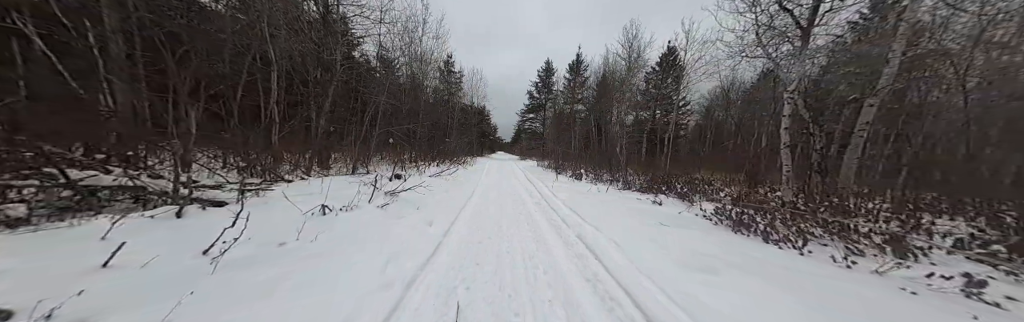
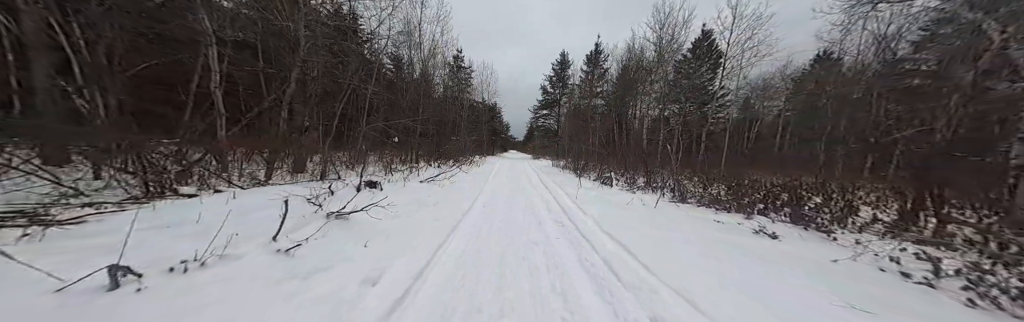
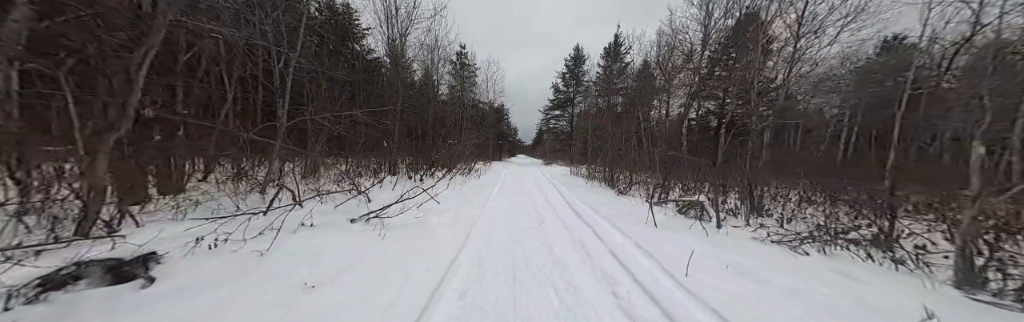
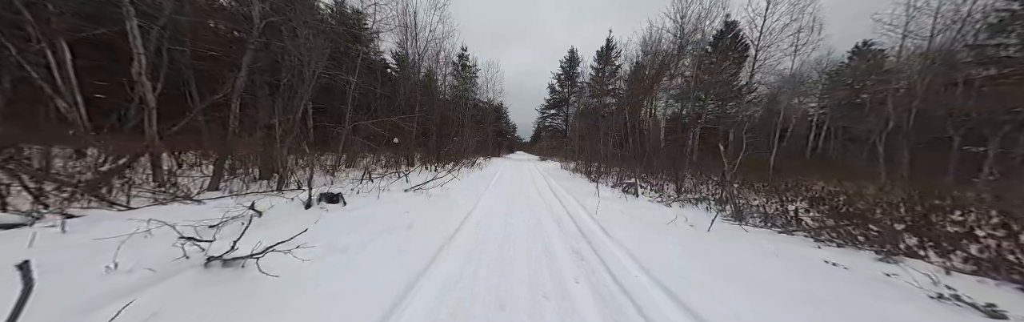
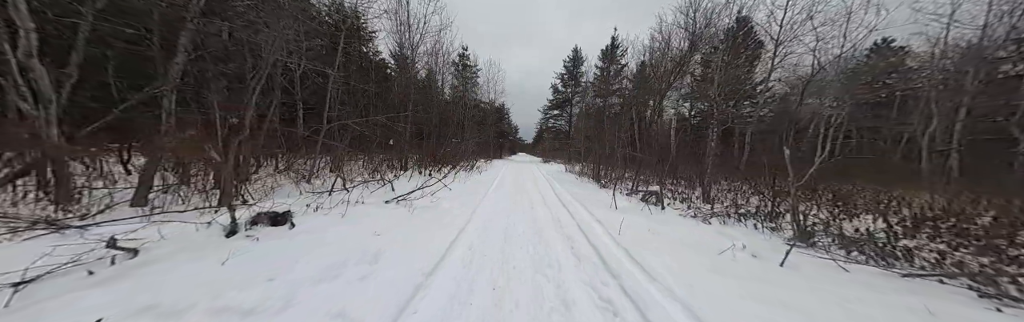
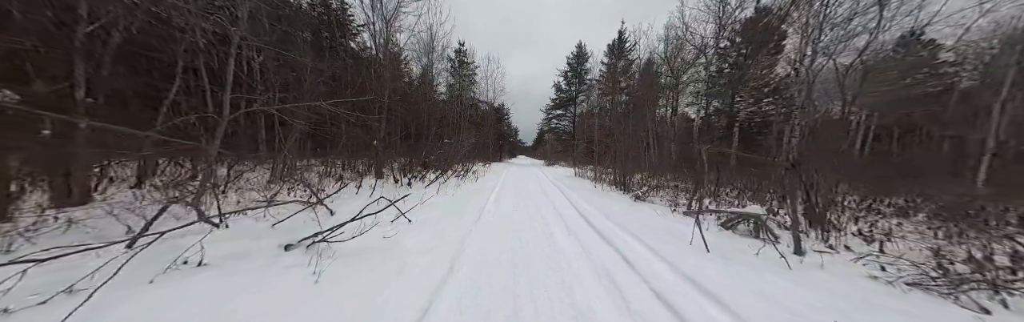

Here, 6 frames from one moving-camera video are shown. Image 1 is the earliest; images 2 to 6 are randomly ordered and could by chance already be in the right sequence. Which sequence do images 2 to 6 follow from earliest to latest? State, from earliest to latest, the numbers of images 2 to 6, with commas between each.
2, 4, 5, 3, 6
